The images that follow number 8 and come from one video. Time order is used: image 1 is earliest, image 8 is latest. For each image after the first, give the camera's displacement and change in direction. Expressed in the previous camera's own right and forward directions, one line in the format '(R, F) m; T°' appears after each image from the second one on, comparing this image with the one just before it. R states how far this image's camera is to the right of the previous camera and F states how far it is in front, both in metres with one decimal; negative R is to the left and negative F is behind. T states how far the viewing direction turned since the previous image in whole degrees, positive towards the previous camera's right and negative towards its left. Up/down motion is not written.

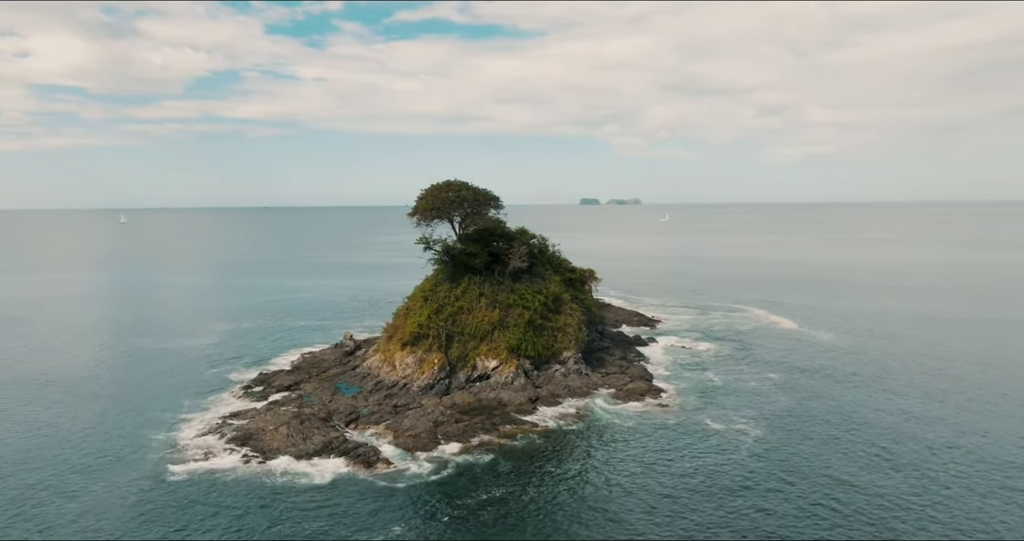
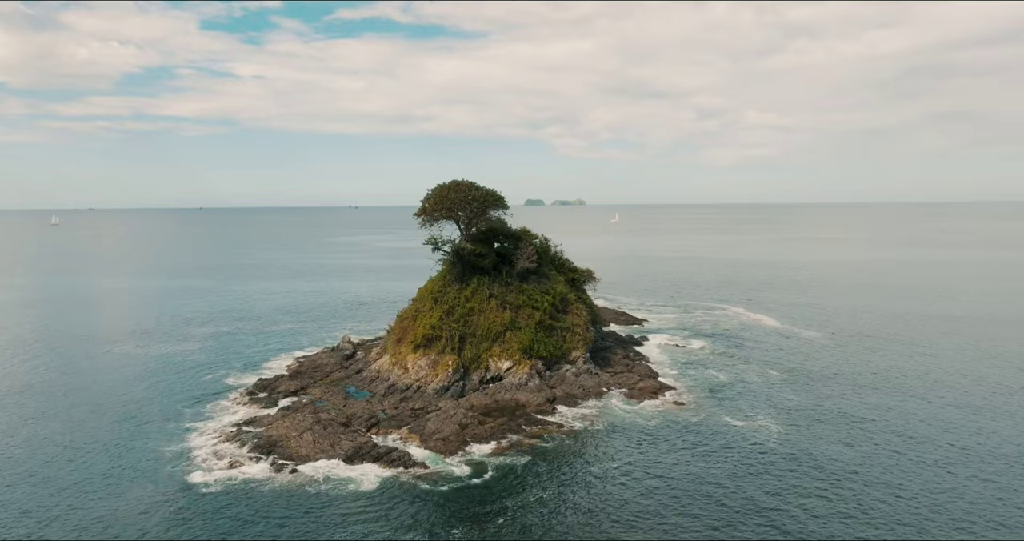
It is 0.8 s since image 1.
(-5.3, +0.4) m; +4°
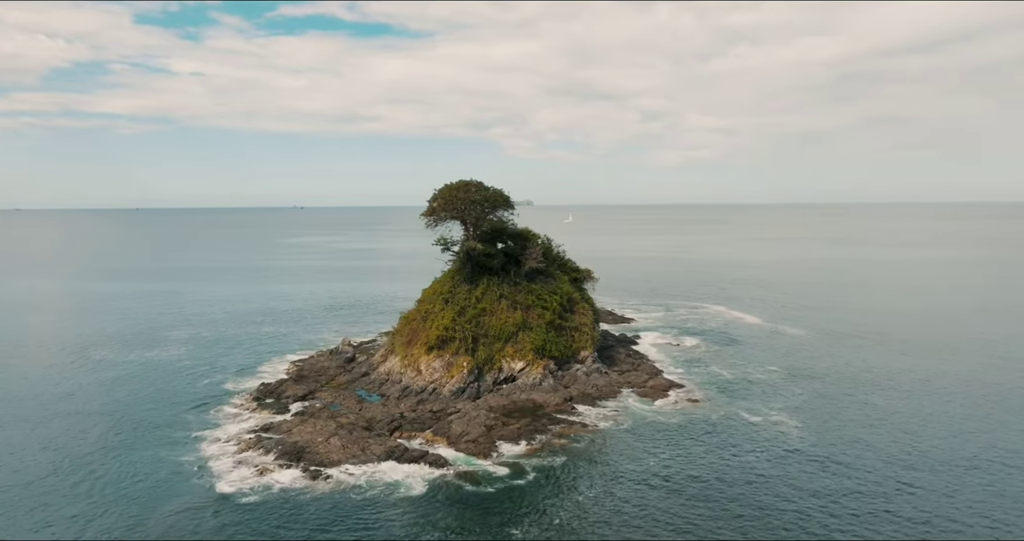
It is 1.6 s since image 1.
(-5.1, +0.4) m; +4°
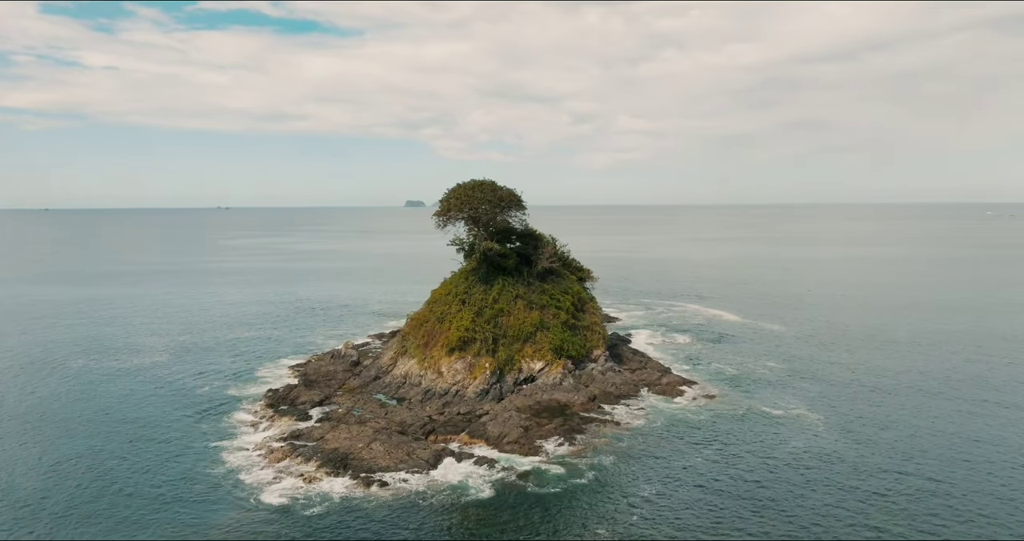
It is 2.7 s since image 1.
(-6.8, +0.6) m; +5°
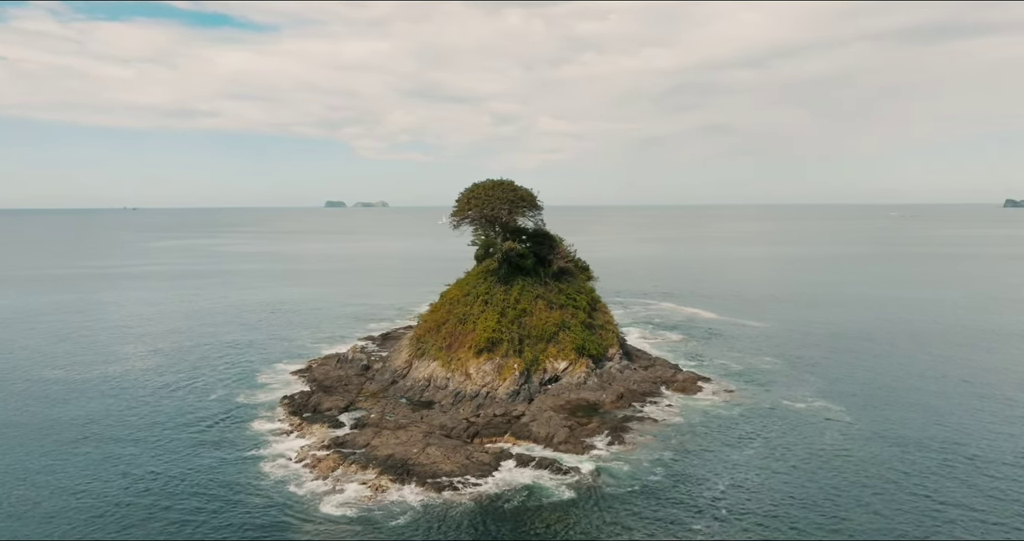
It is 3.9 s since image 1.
(-7.8, +0.7) m; +6°
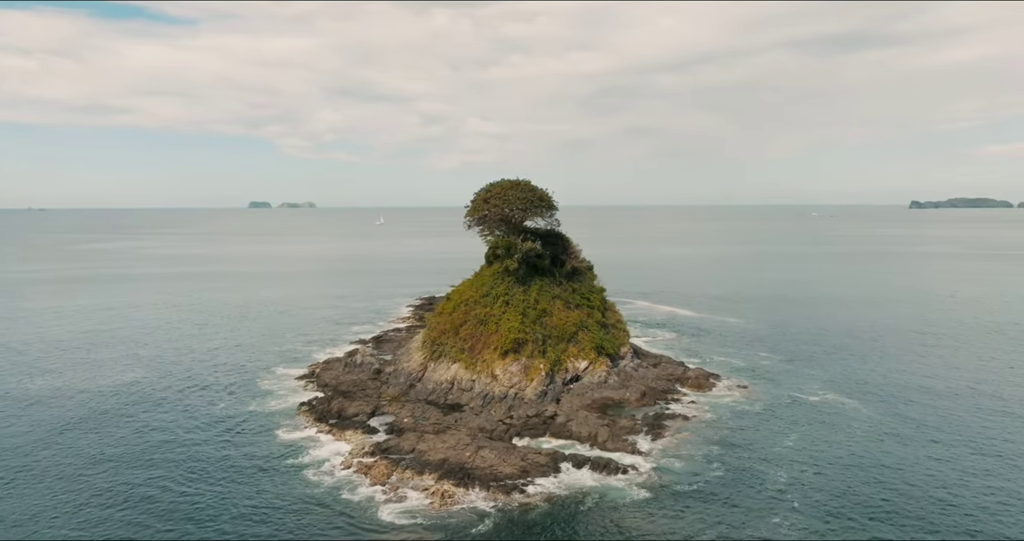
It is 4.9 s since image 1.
(-7.1, +0.6) m; +5°
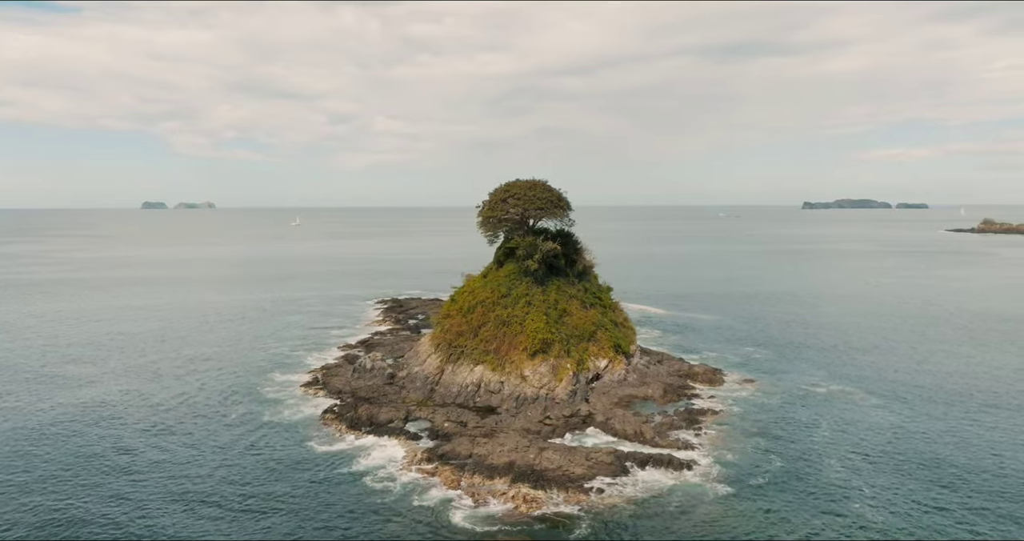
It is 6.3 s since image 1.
(-8.6, +0.8) m; +7°
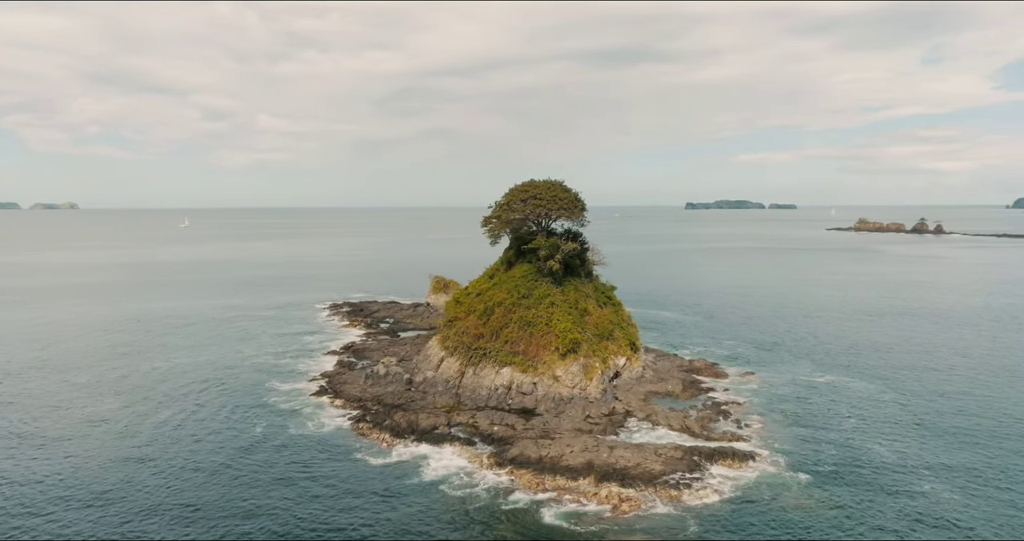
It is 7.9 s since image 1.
(-10.1, +1.0) m; +8°
